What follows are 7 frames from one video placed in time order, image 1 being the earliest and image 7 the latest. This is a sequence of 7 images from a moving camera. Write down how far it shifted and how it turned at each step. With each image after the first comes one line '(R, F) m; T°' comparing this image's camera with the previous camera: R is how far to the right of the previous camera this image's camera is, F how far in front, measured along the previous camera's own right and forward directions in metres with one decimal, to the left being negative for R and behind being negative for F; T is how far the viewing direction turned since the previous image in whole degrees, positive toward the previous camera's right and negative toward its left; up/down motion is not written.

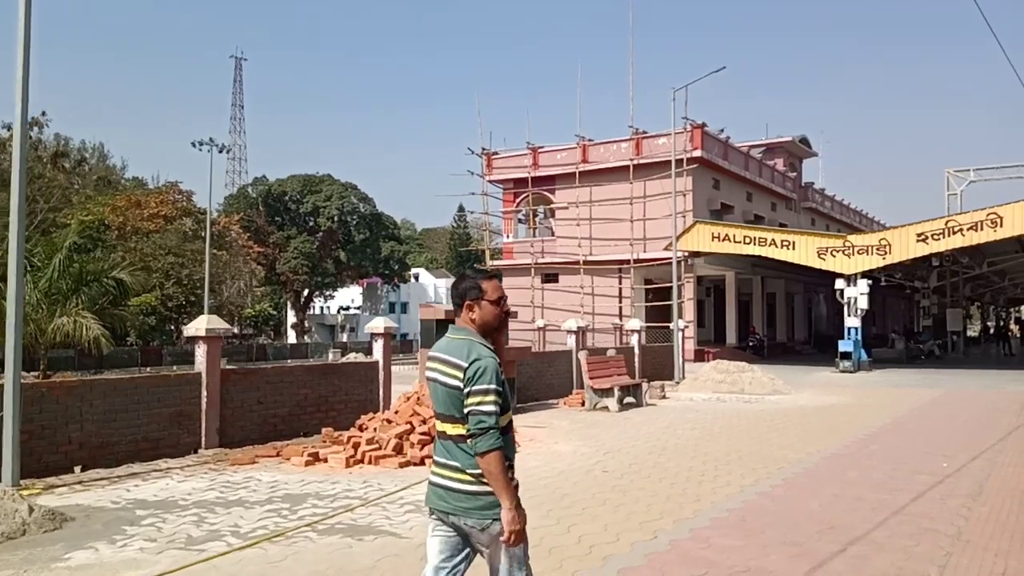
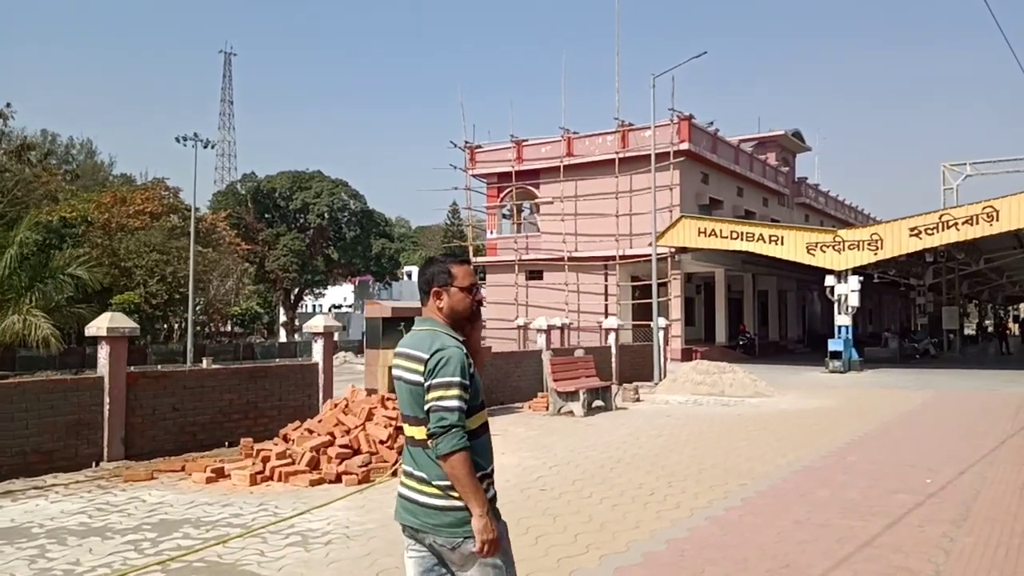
(+0.7, +1.0) m; 0°
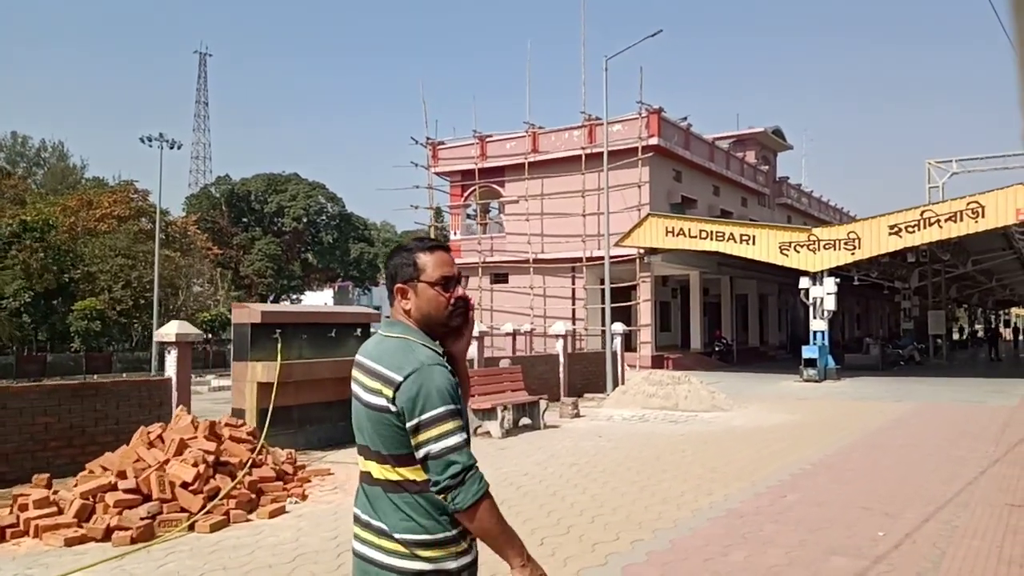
(+1.2, +1.8) m; 0°
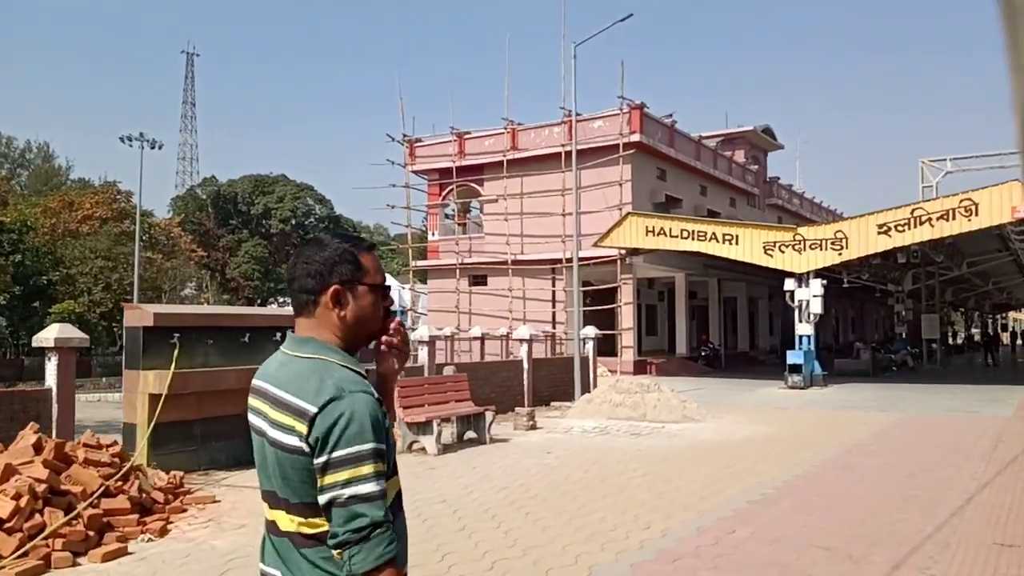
(+0.8, +1.1) m; 0°
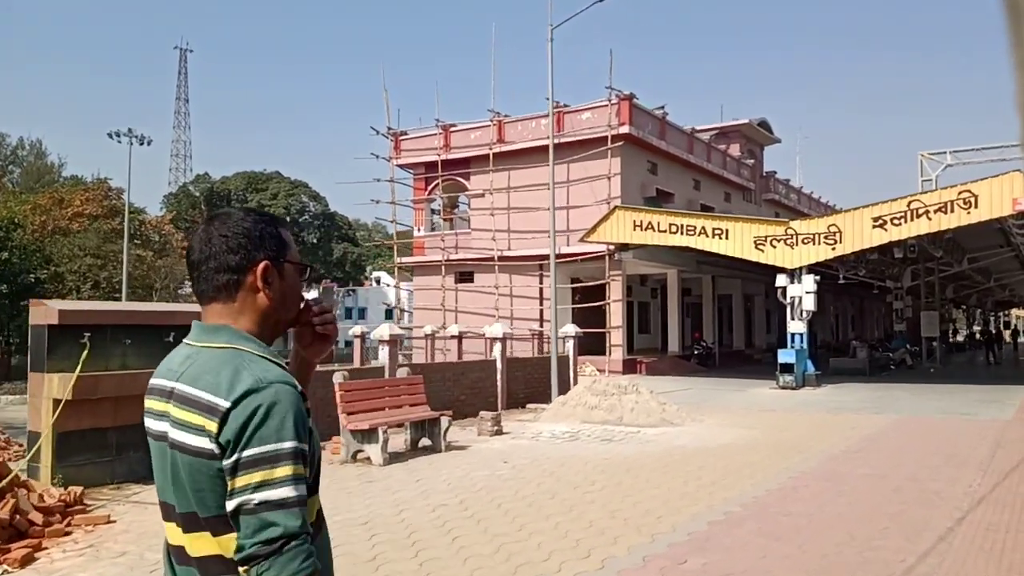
(+0.6, +0.8) m; 0°
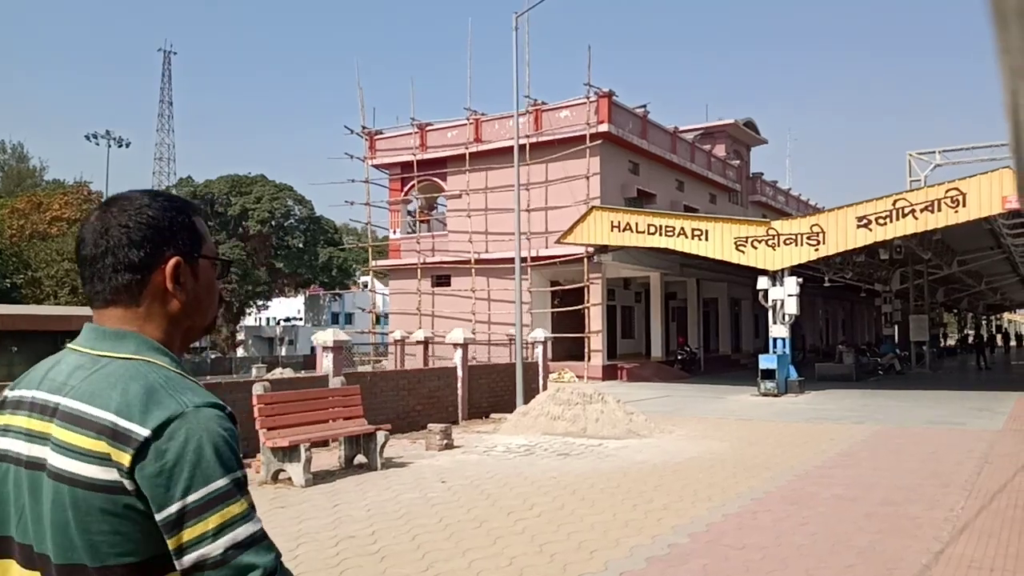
(+0.6, +0.9) m; 0°
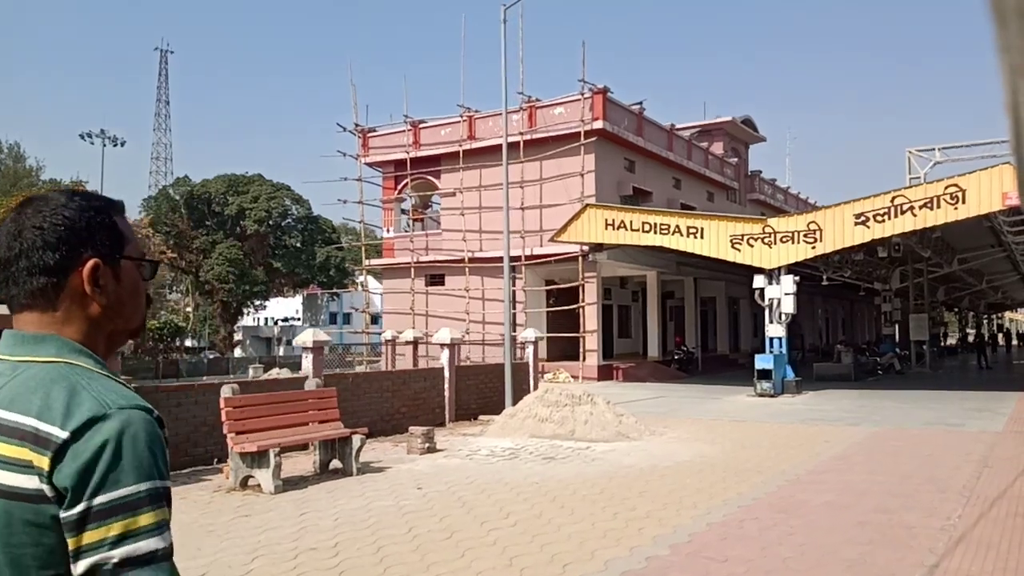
(+0.2, +0.4) m; 0°
